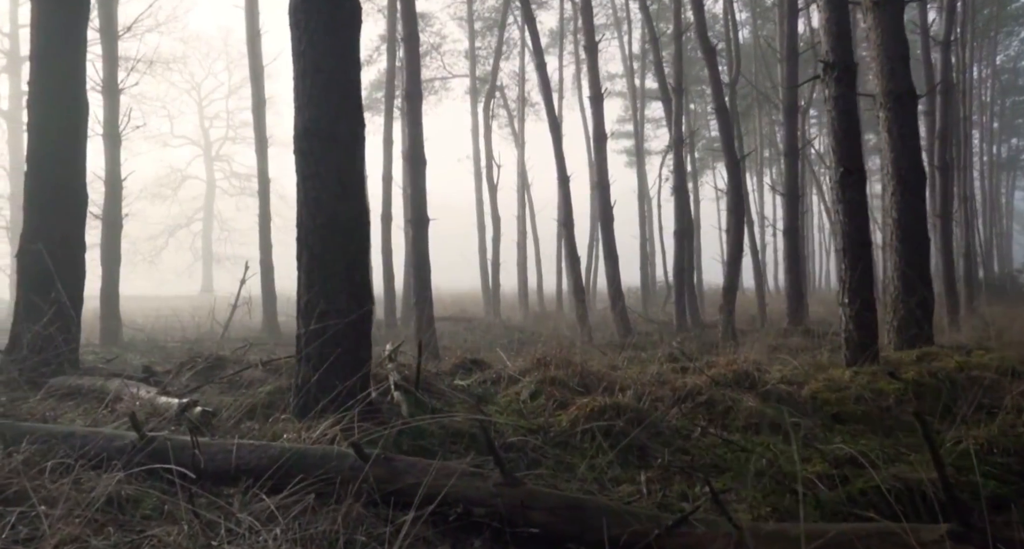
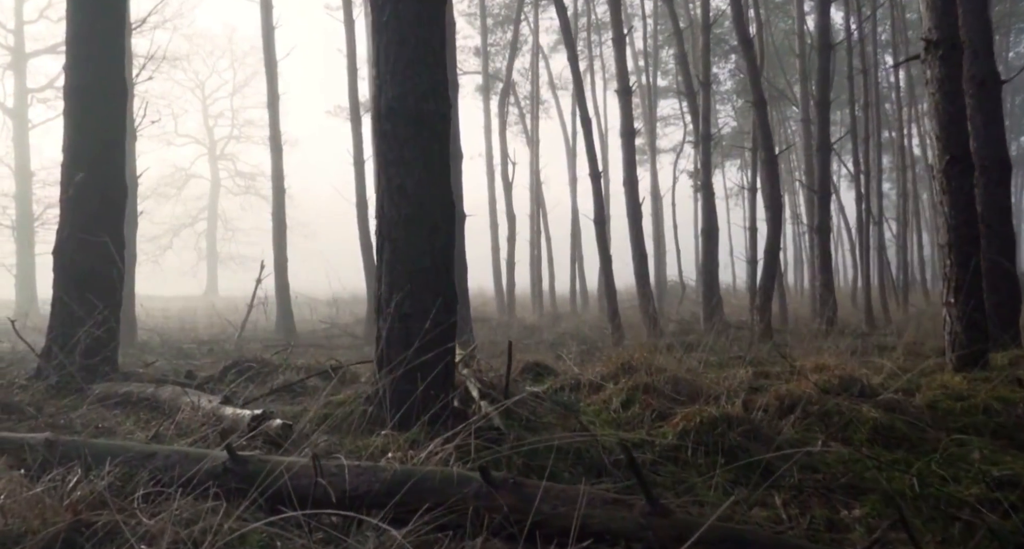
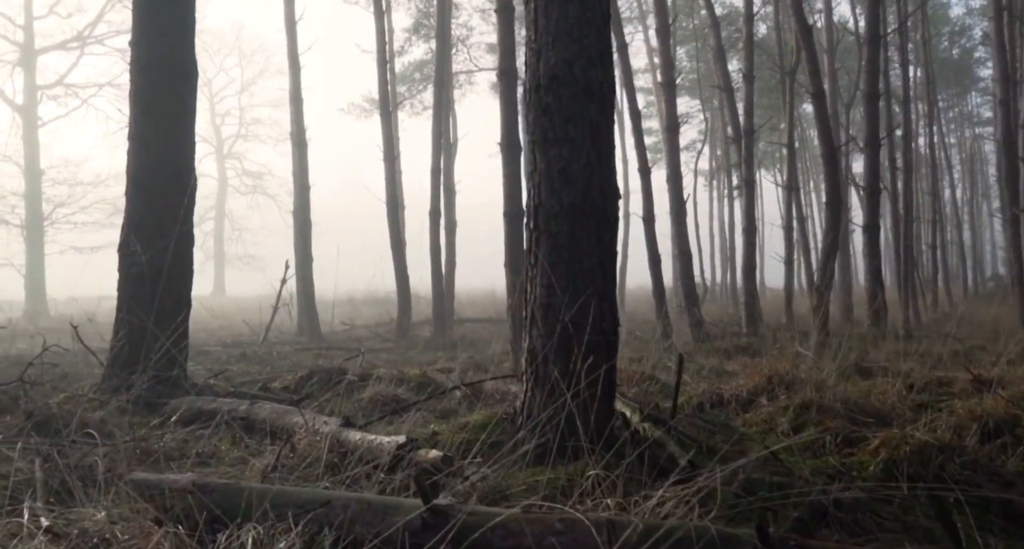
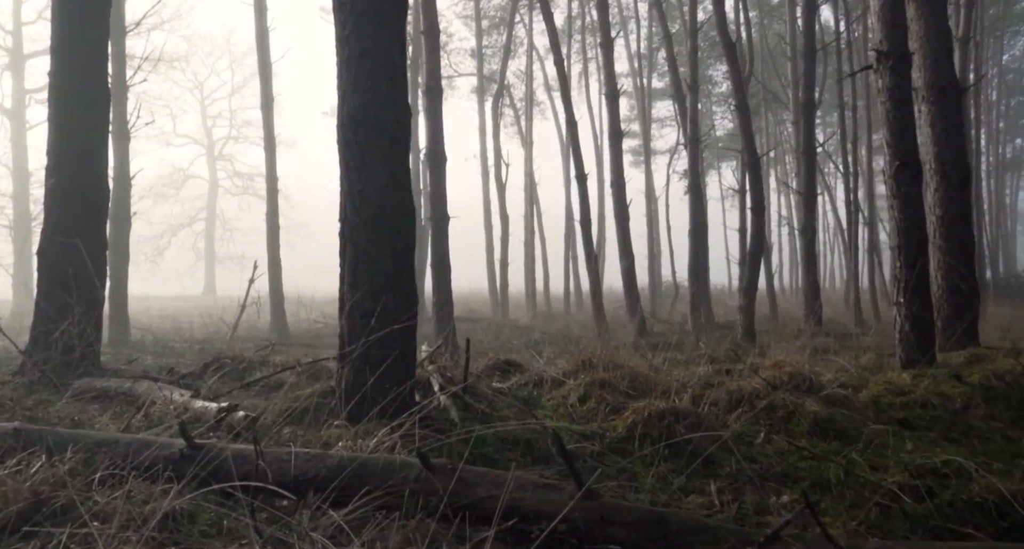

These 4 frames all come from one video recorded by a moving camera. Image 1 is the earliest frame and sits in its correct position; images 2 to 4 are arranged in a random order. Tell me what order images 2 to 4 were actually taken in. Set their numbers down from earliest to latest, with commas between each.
4, 2, 3
